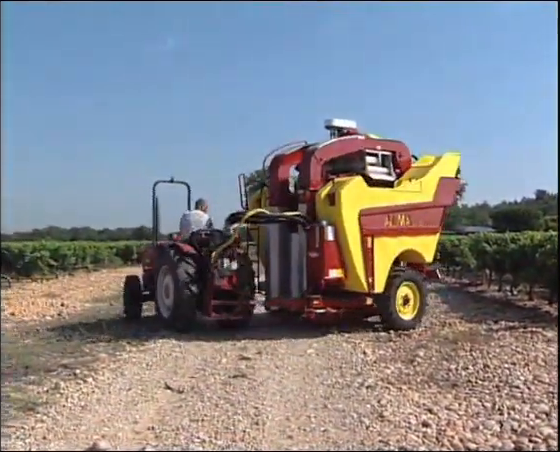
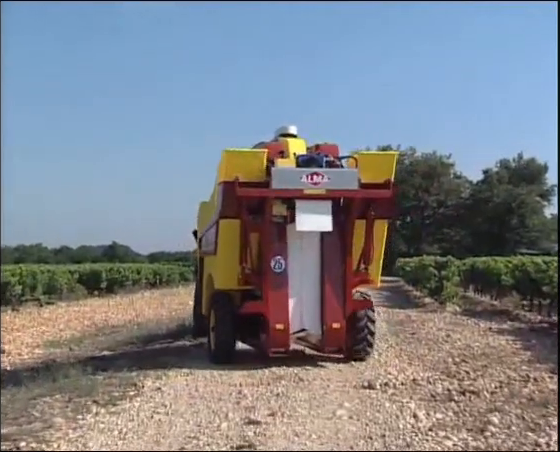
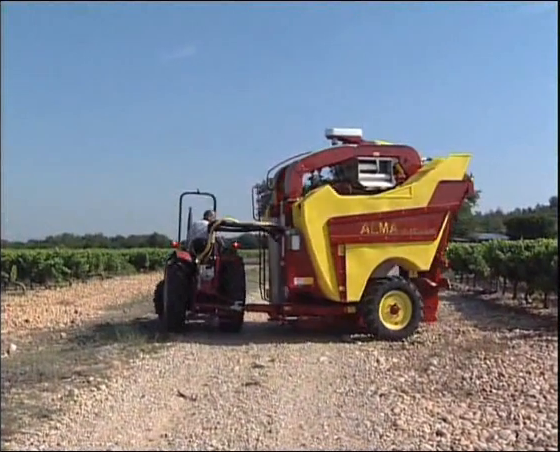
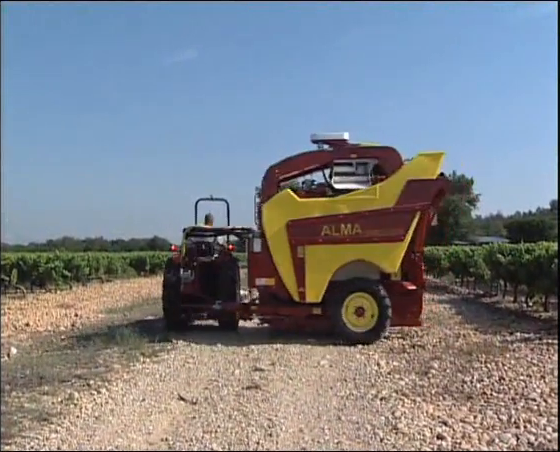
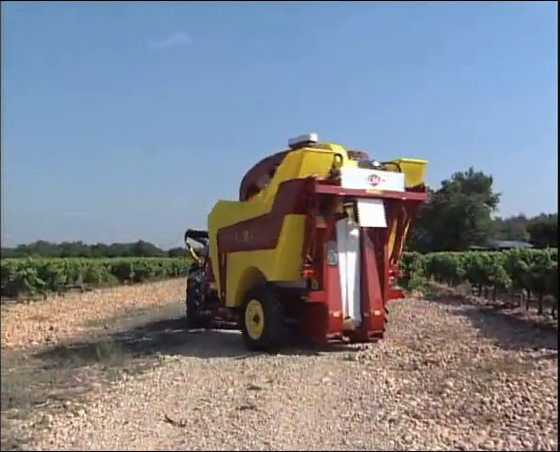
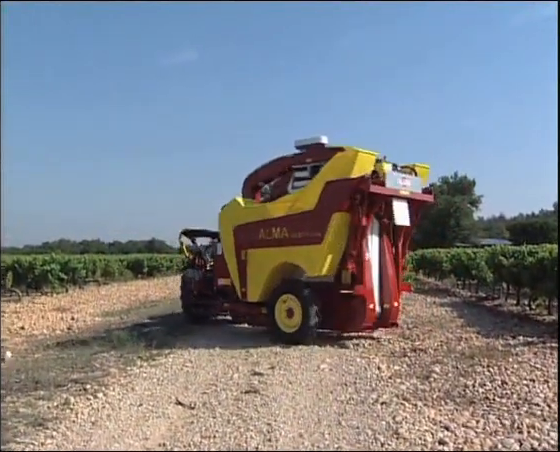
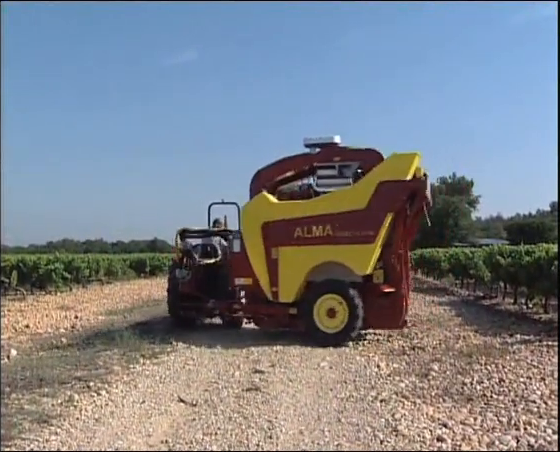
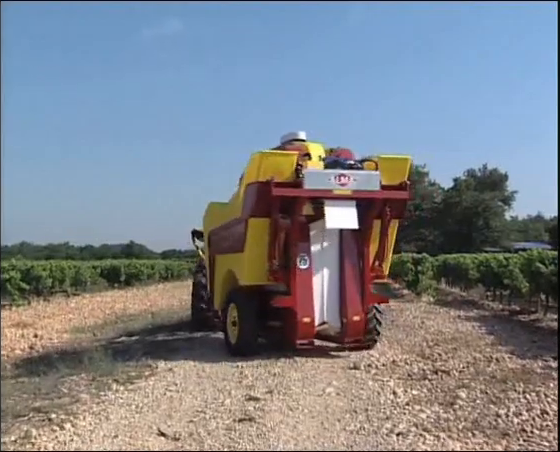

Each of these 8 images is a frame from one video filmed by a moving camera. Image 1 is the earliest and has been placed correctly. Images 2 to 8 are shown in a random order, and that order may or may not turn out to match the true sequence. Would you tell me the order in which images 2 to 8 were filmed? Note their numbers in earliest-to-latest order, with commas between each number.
3, 4, 7, 6, 5, 8, 2
